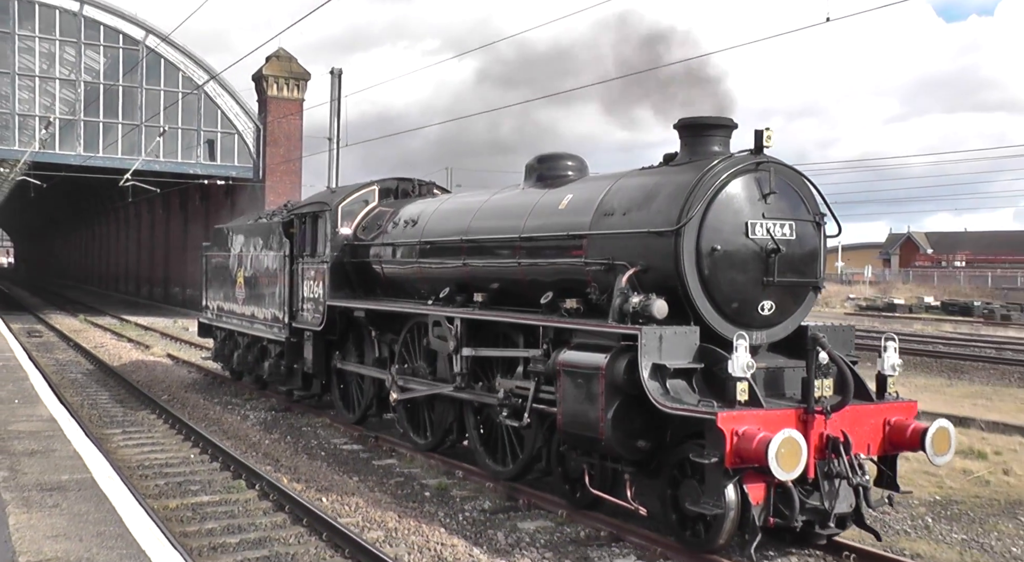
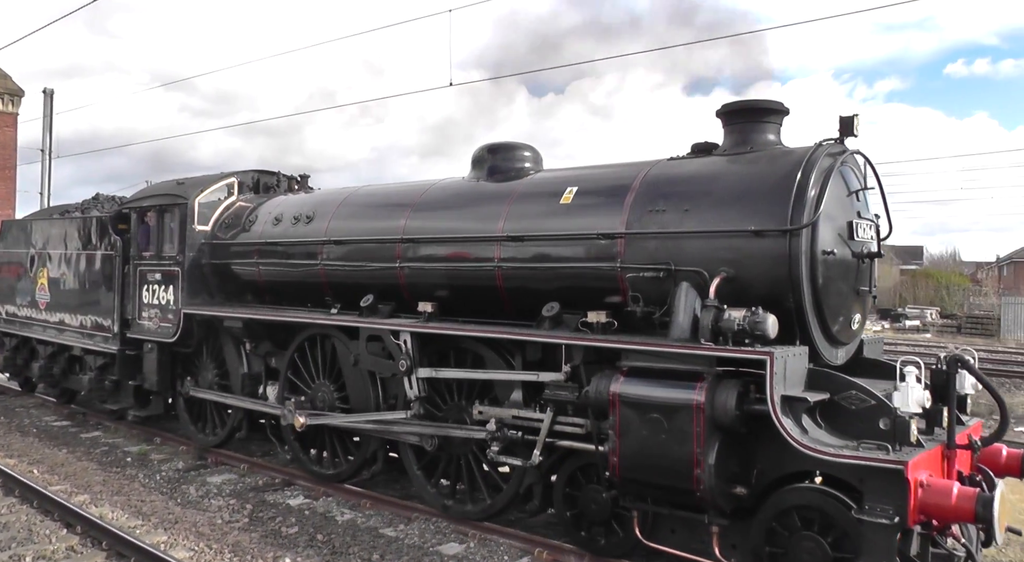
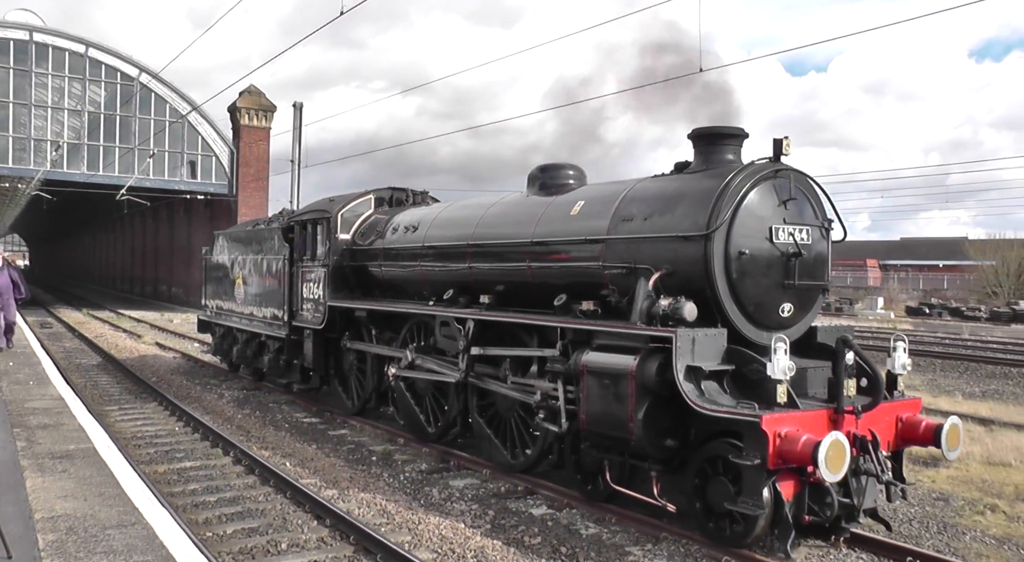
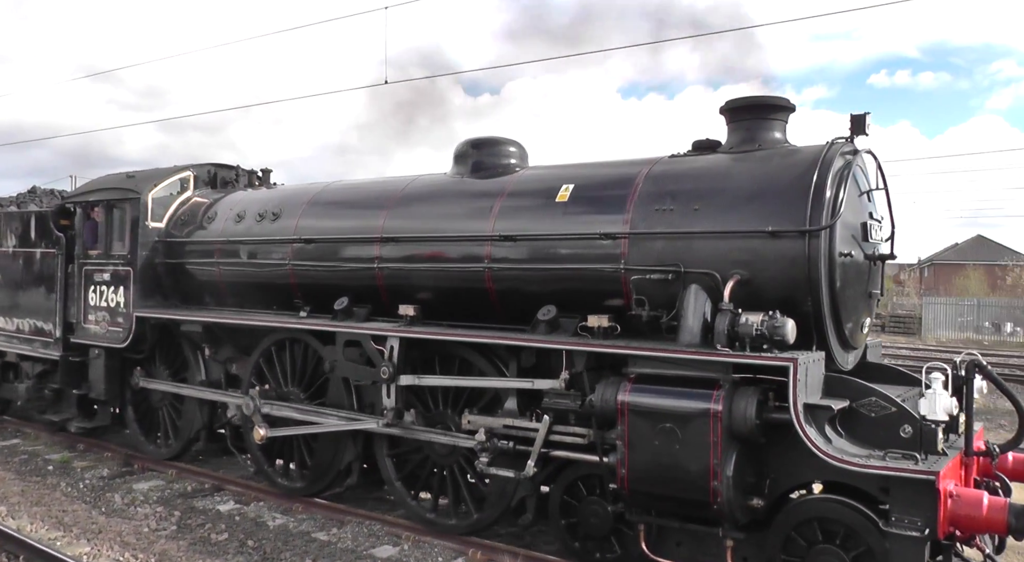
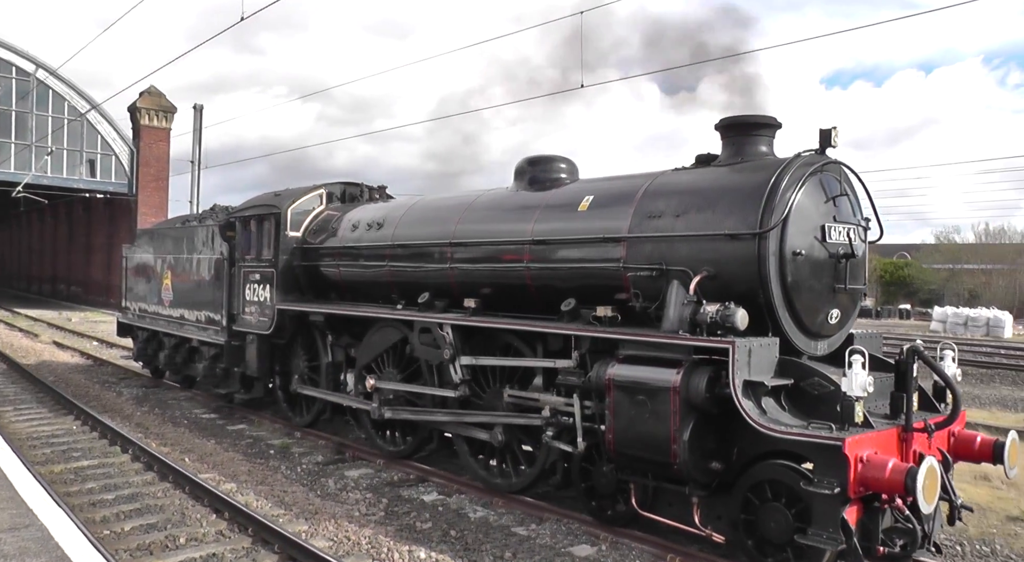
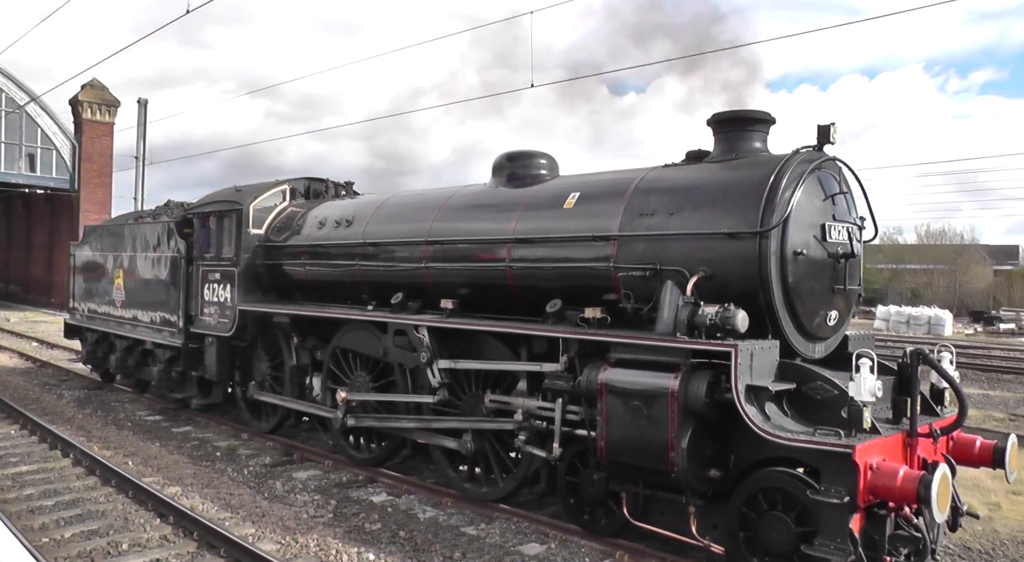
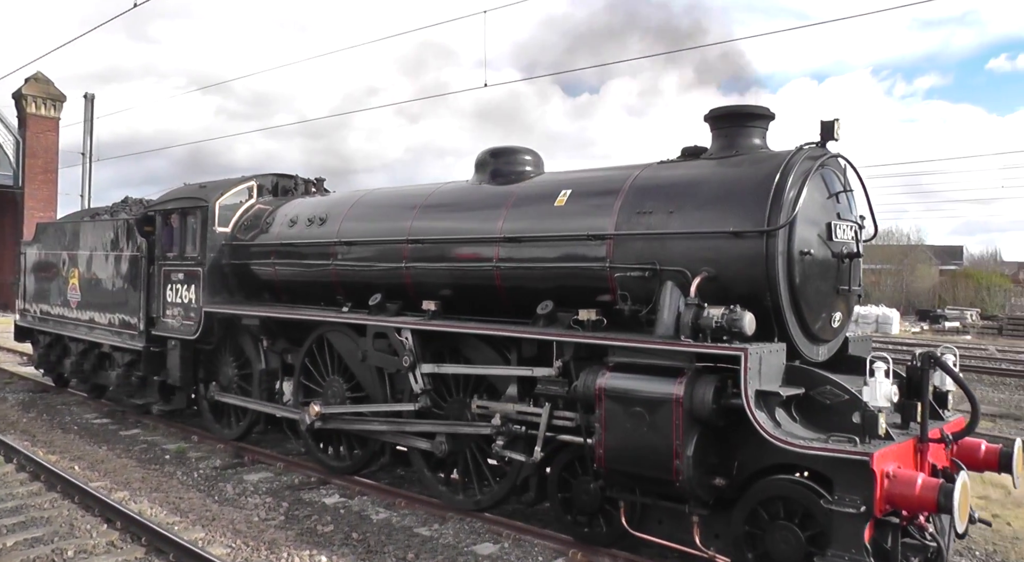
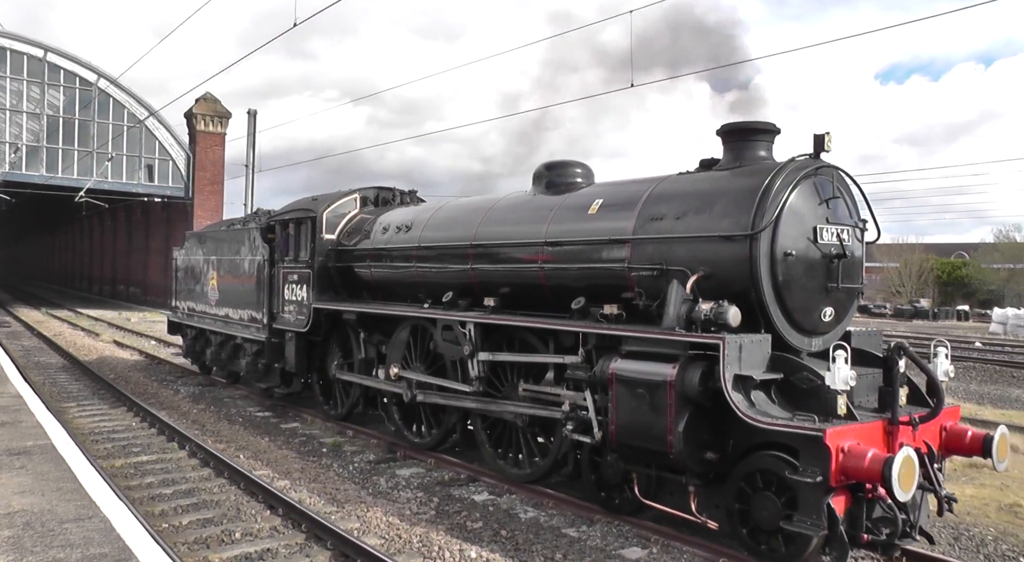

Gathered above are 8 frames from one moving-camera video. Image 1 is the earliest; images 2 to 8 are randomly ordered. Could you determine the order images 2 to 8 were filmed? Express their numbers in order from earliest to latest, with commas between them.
3, 8, 5, 6, 7, 2, 4
